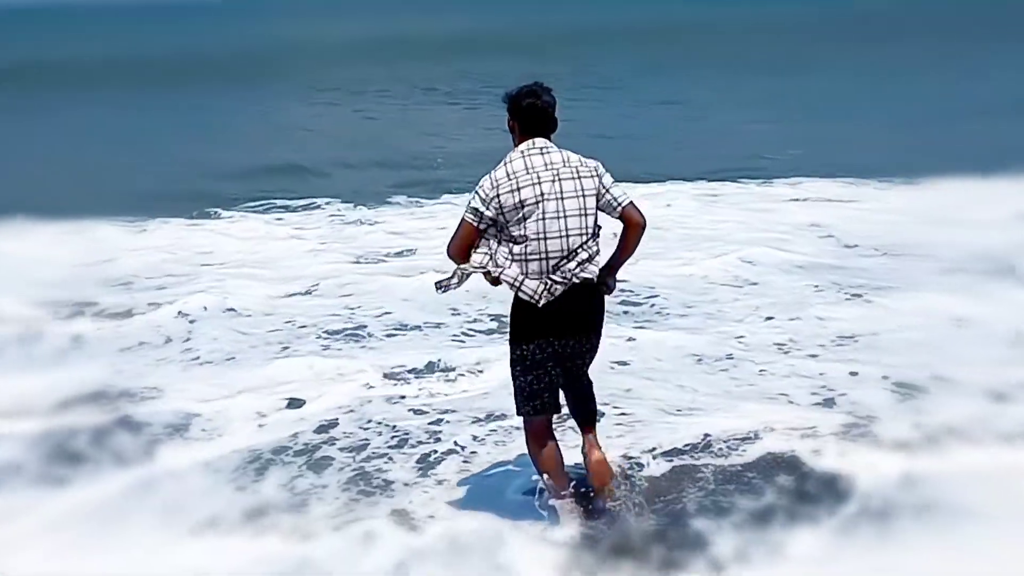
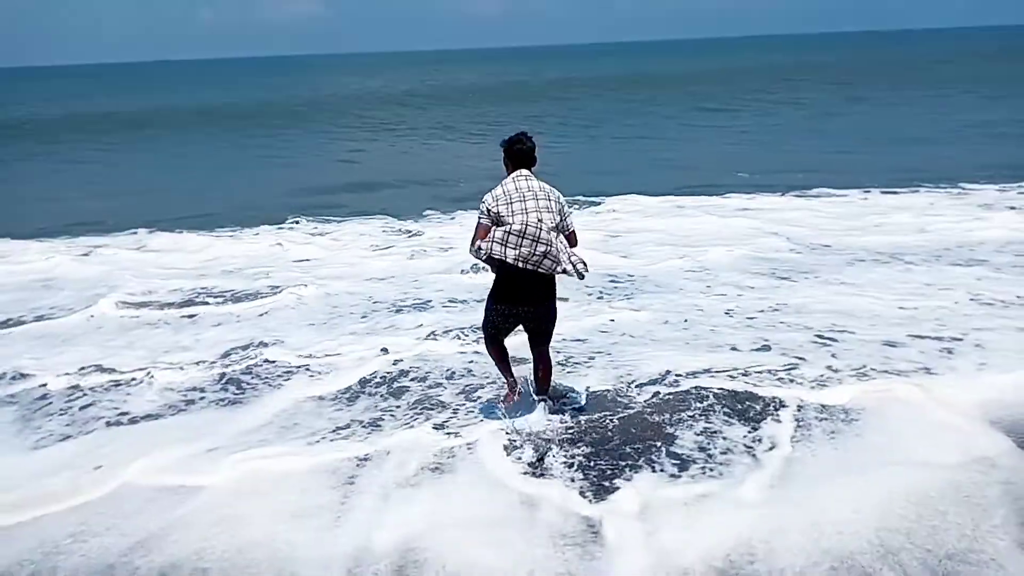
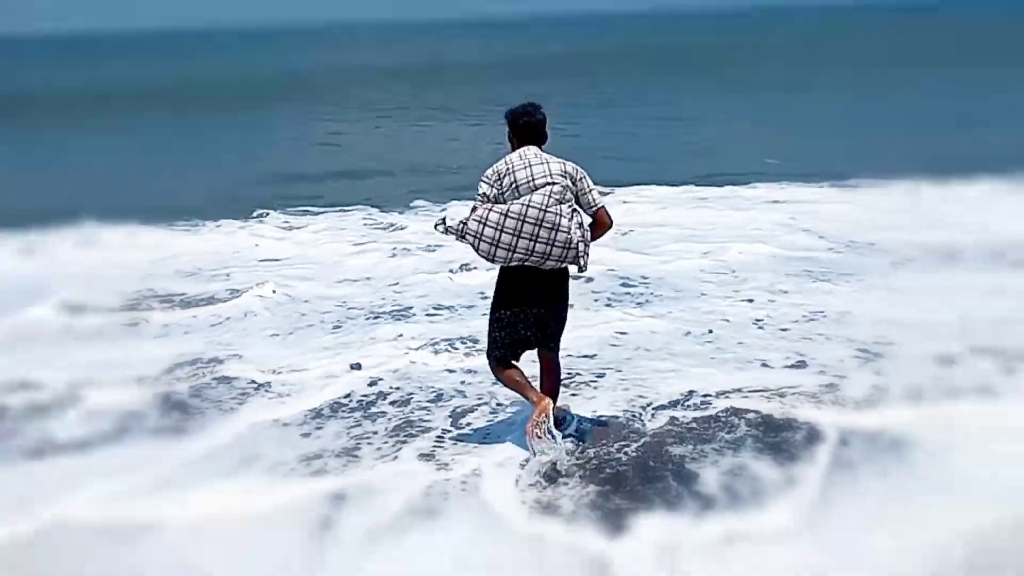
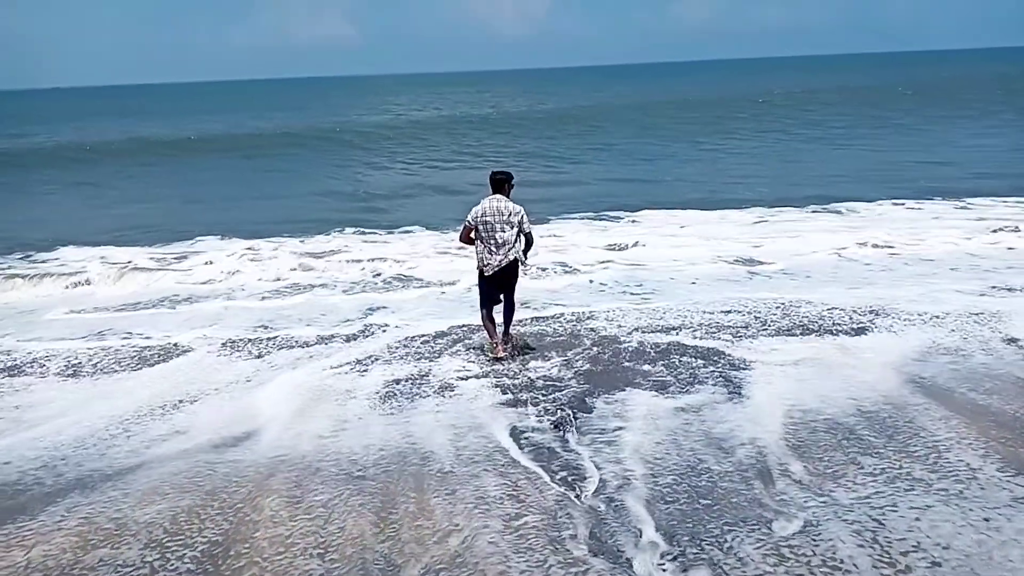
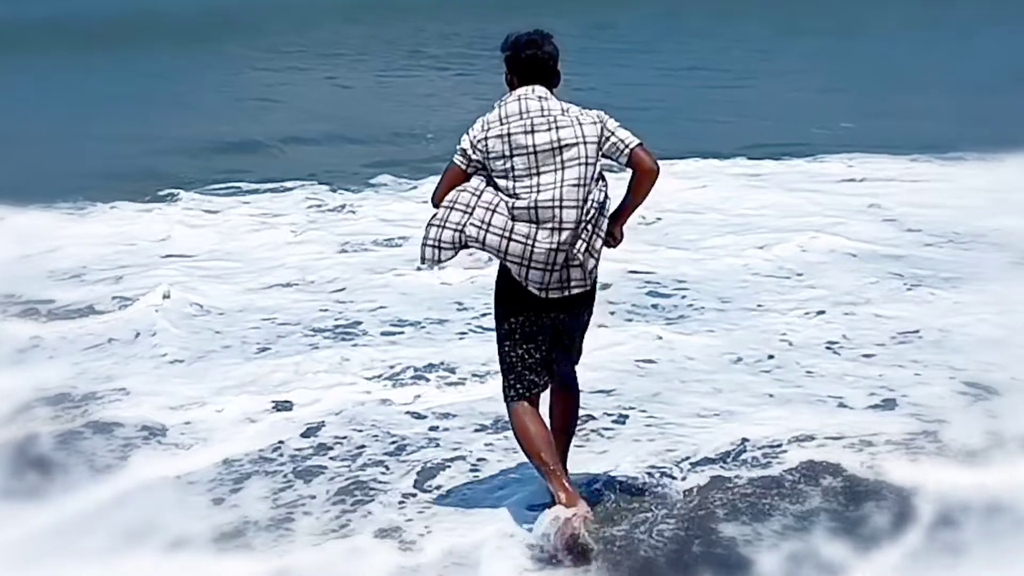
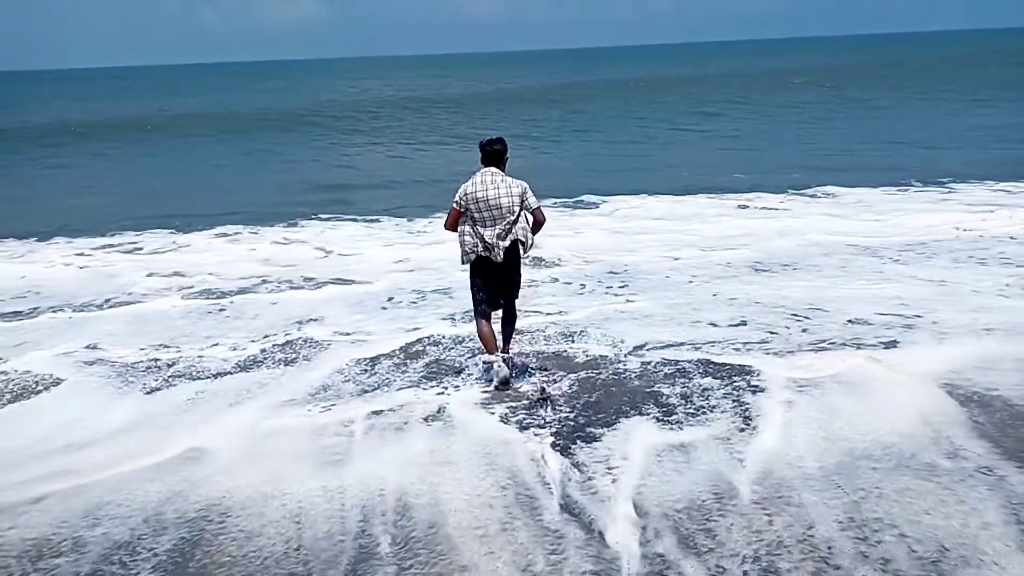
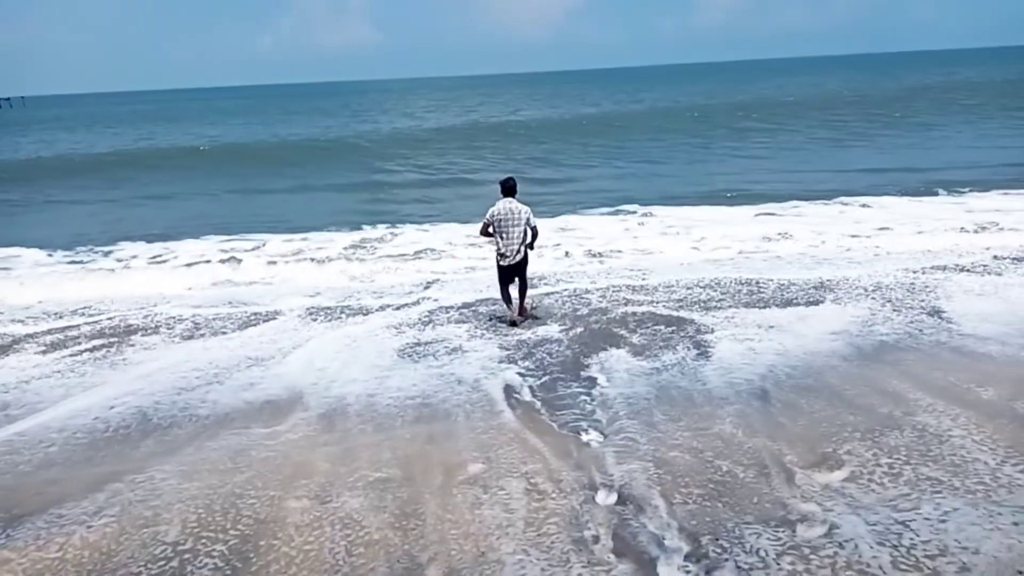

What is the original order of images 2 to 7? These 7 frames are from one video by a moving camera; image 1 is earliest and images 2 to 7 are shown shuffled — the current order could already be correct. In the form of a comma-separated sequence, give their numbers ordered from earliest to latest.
5, 3, 2, 6, 4, 7
